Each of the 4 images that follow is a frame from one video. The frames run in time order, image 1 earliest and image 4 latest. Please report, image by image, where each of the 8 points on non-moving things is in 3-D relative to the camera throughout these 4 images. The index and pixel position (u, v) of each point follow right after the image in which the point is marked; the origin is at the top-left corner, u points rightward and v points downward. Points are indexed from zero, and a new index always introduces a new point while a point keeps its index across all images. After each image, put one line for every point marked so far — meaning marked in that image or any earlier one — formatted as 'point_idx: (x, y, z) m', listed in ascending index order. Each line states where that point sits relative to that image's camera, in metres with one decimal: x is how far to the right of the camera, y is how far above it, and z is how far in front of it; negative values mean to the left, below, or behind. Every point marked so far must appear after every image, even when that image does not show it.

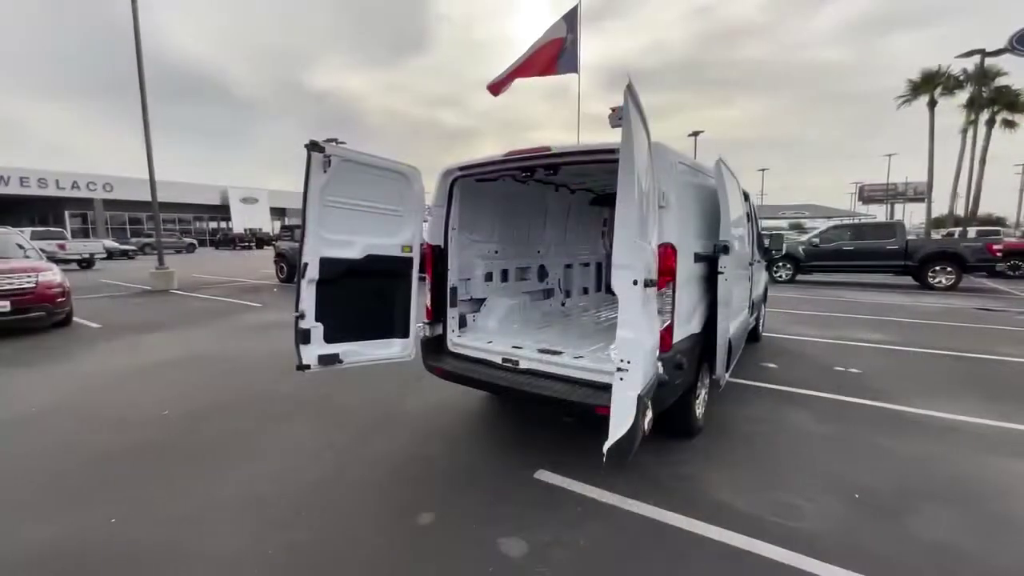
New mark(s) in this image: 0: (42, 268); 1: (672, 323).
0: (-8.2, +0.3, +7.8) m
1: (+1.0, -0.2, +2.8) m
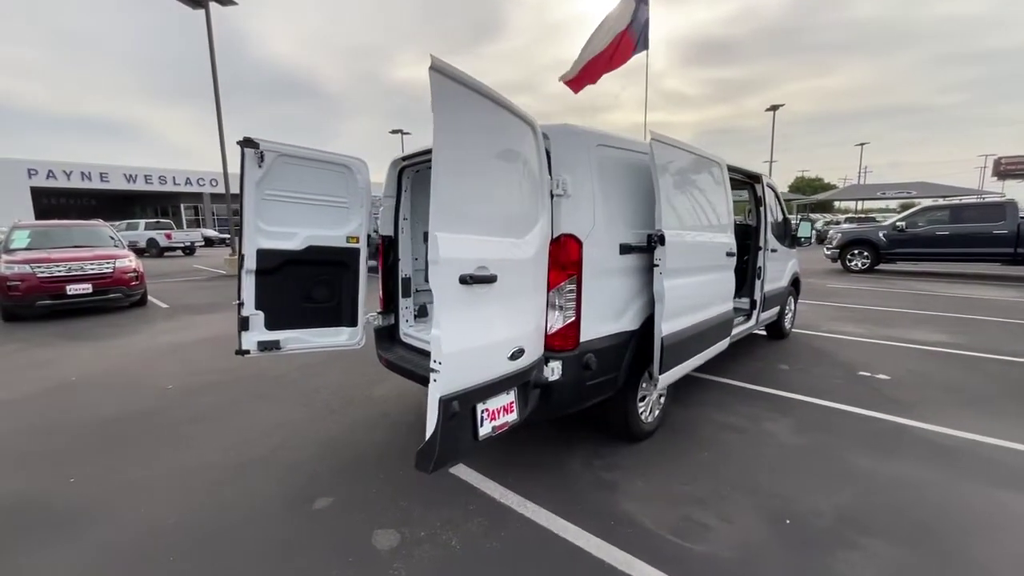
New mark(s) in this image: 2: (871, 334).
0: (-7.9, +0.6, +9.0) m
1: (+0.4, -0.2, +2.6) m
2: (+5.1, -0.7, +6.4) m
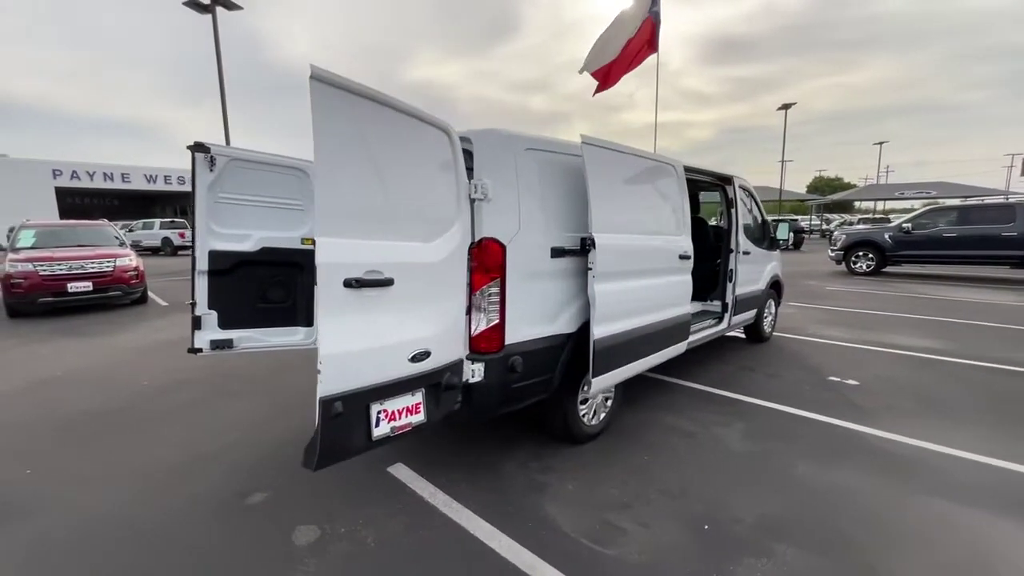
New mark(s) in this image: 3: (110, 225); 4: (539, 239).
0: (-8.1, +0.7, +9.2) m
1: (-0.1, -0.2, +2.6) m
2: (+4.8, -0.7, +6.3) m
3: (-9.4, +1.5, +10.5) m
4: (+0.2, +0.3, +2.8) m
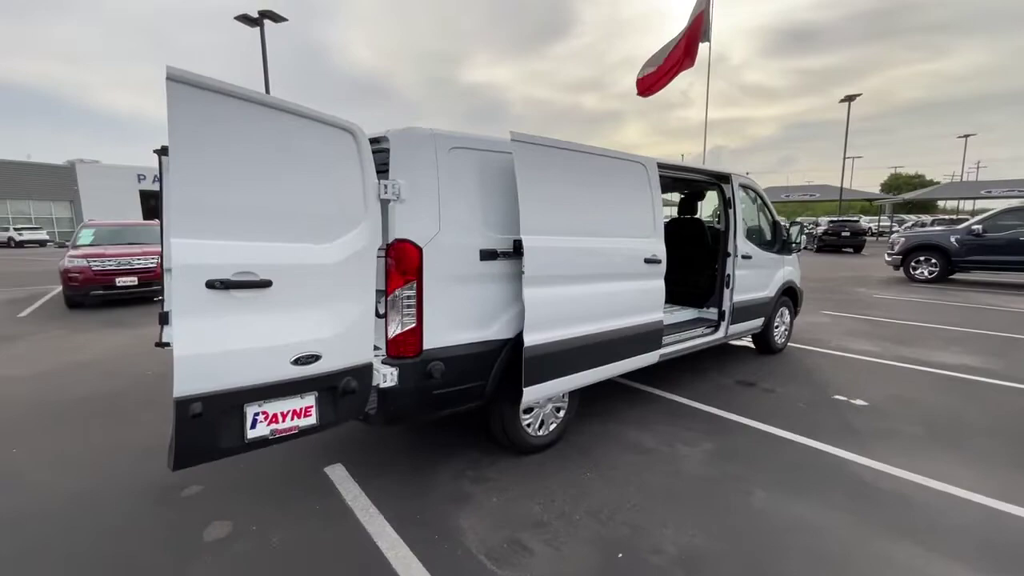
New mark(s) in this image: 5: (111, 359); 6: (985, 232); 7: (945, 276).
0: (-7.8, +0.8, +10.0) m
1: (-0.5, -0.2, +2.5) m
2: (+4.7, -0.8, +5.6) m
3: (-8.9, +1.6, +11.4) m
4: (-0.3, +0.3, +2.7) m
5: (-5.2, -0.9, +5.8) m
6: (+11.8, +1.4, +11.1) m
7: (+11.6, +0.3, +11.9) m
